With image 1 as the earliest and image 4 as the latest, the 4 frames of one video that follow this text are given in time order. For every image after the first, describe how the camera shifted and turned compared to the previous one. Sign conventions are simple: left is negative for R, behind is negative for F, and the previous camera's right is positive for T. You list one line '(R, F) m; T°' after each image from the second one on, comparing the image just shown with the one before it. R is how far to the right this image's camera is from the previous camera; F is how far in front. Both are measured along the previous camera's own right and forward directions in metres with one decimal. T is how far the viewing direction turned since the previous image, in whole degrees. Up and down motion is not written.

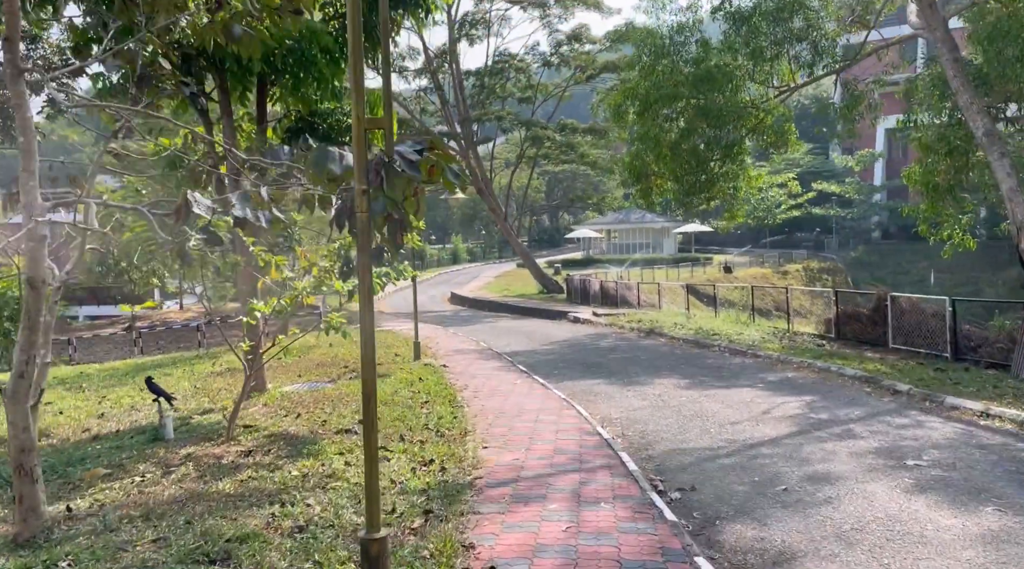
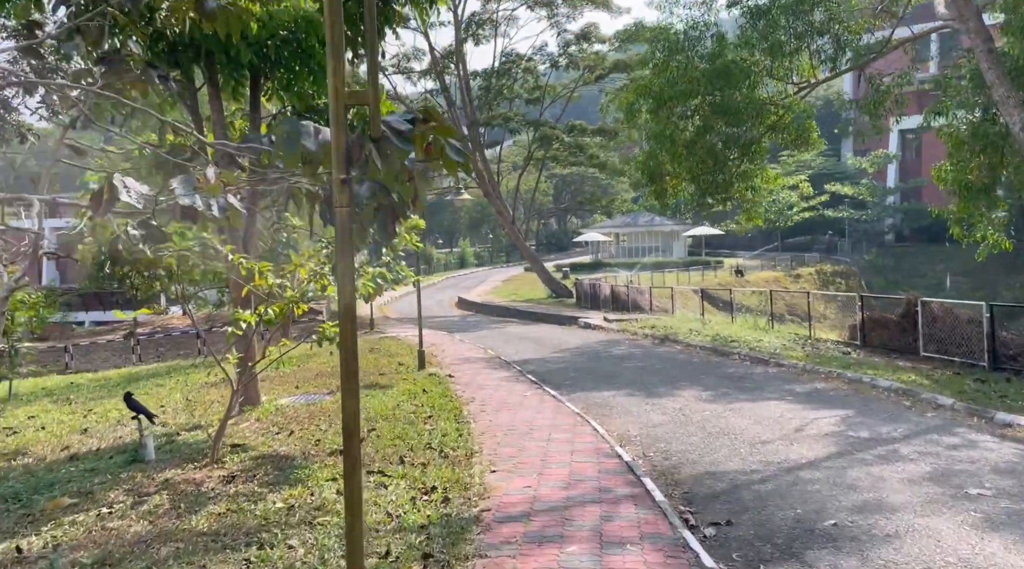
(0.0, +0.8) m; 0°
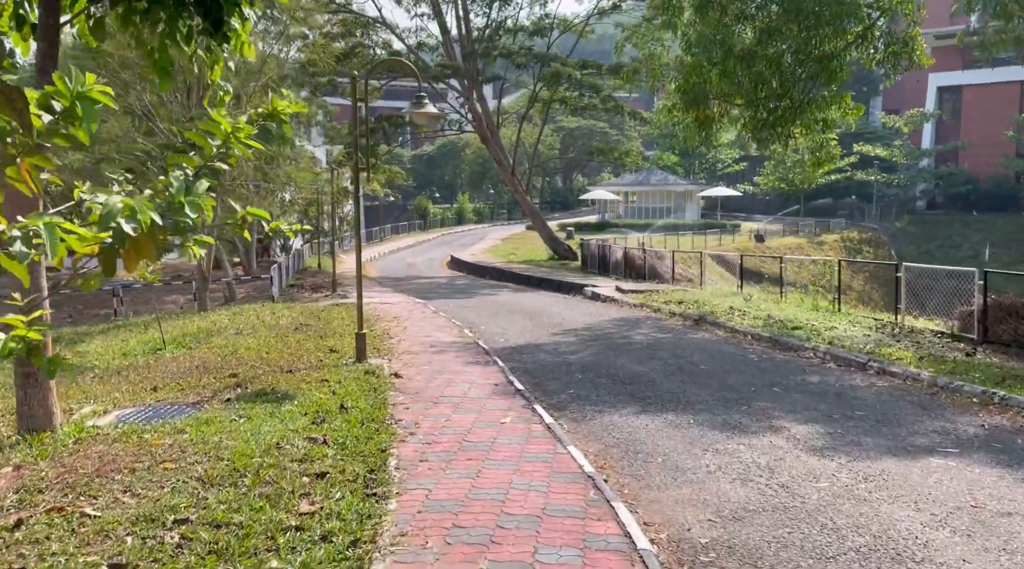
(+0.2, +5.0) m; 0°
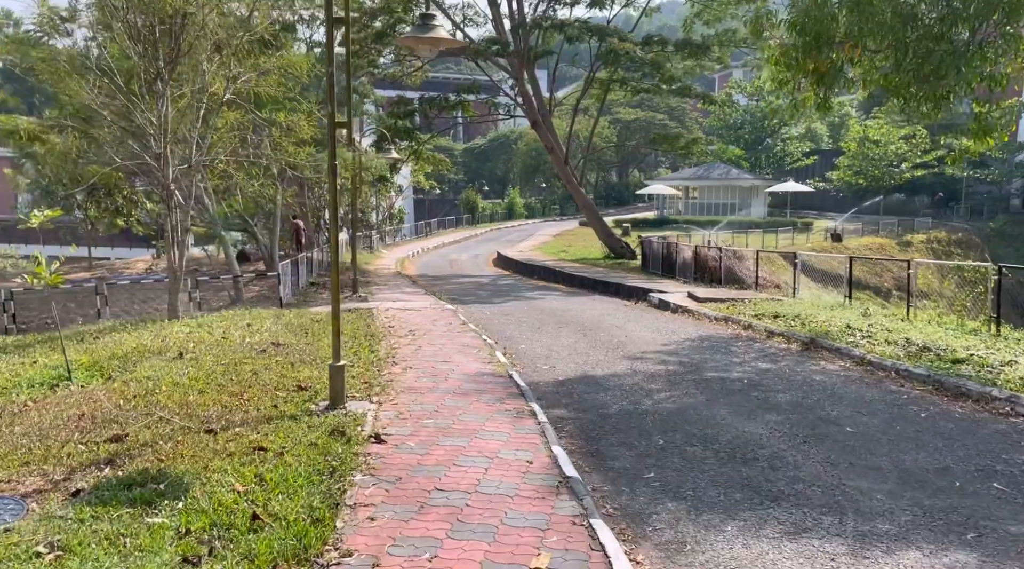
(0.0, +3.6) m; -3°
